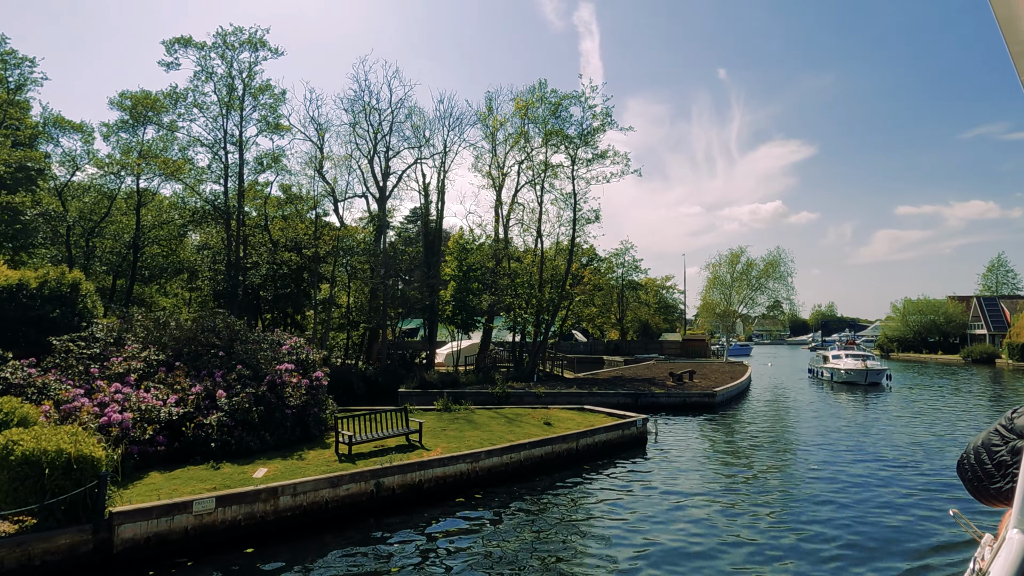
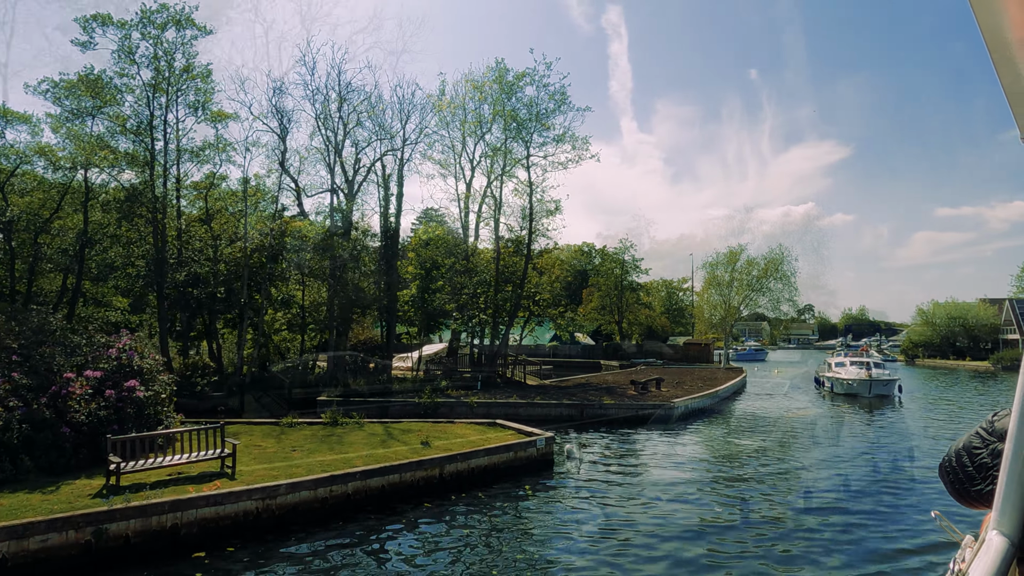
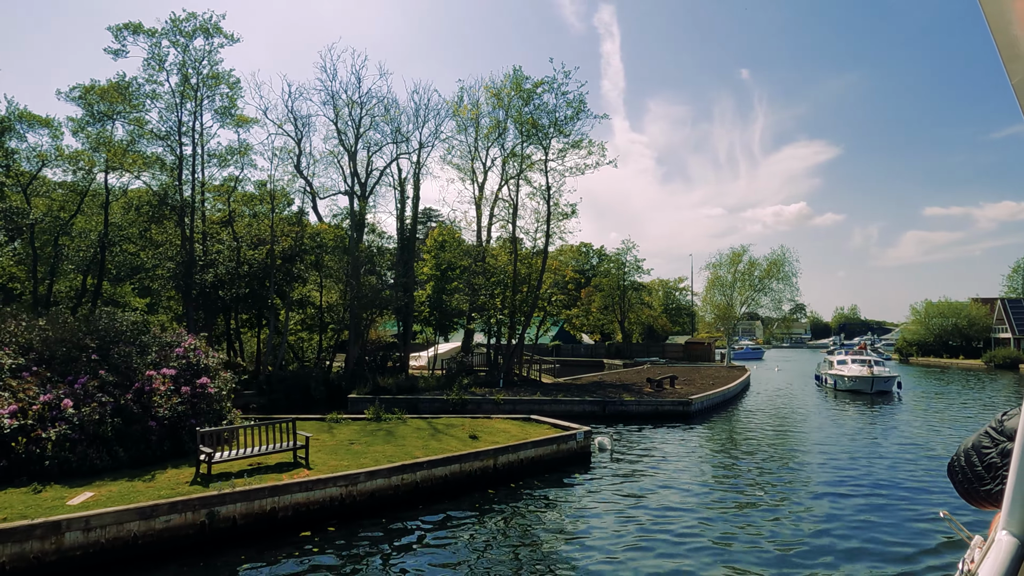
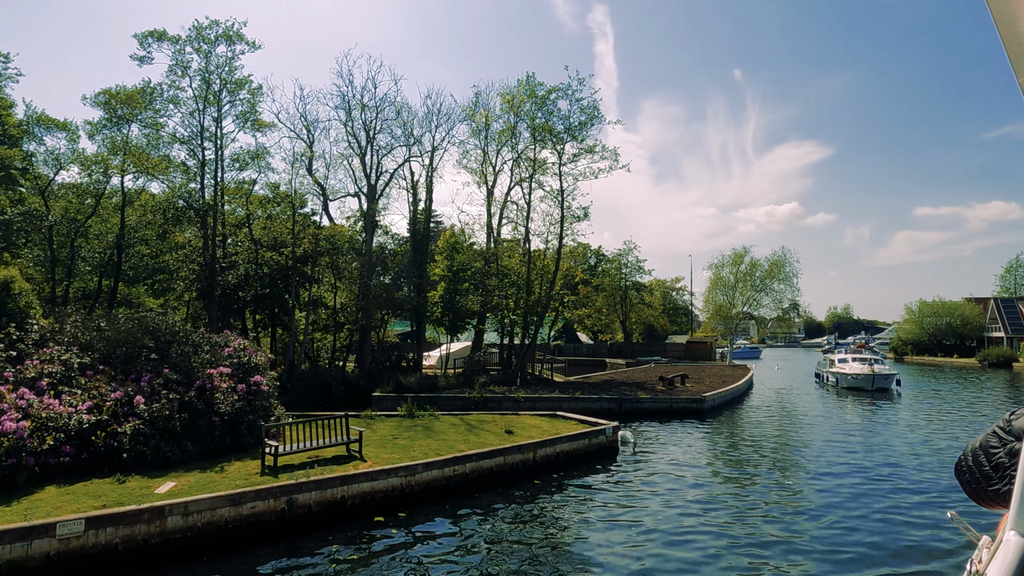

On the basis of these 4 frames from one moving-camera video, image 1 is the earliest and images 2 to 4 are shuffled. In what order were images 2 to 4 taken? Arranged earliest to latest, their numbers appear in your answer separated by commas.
4, 3, 2
